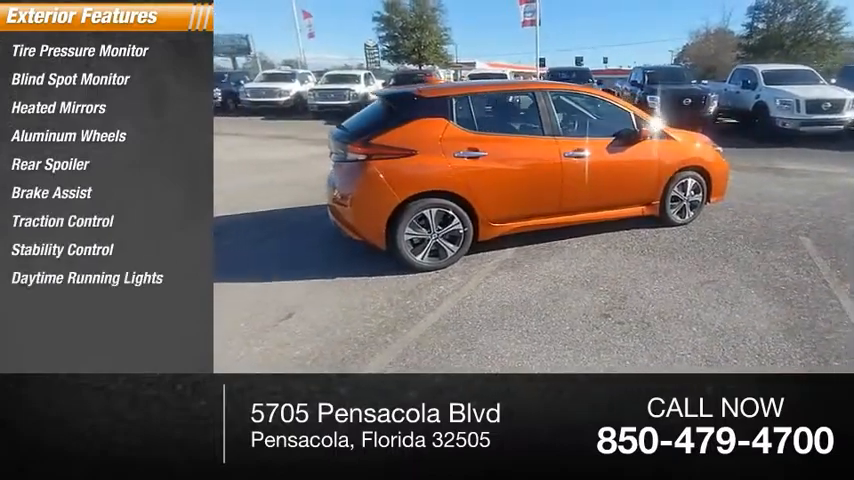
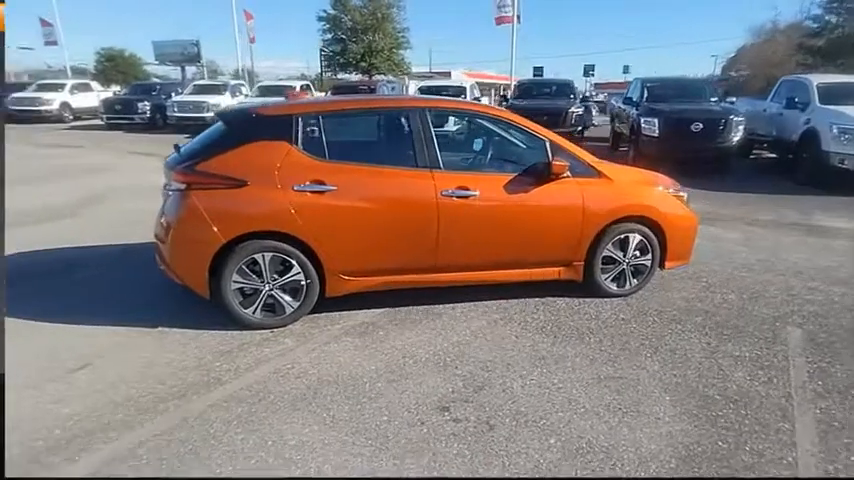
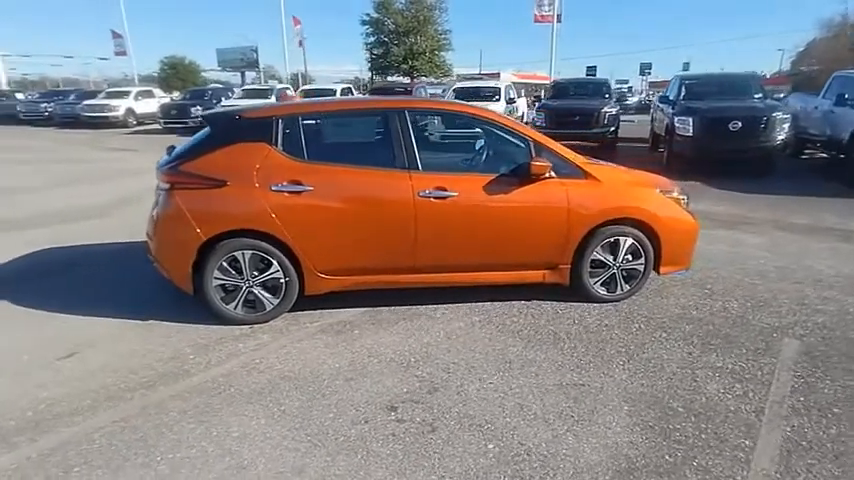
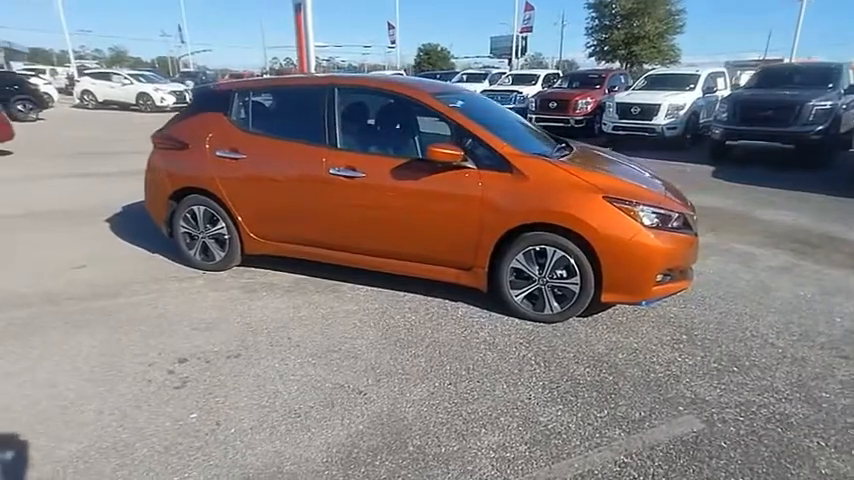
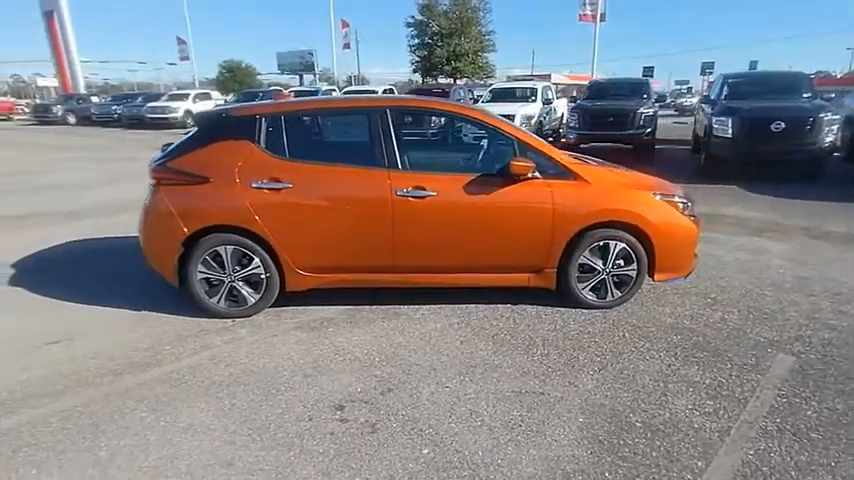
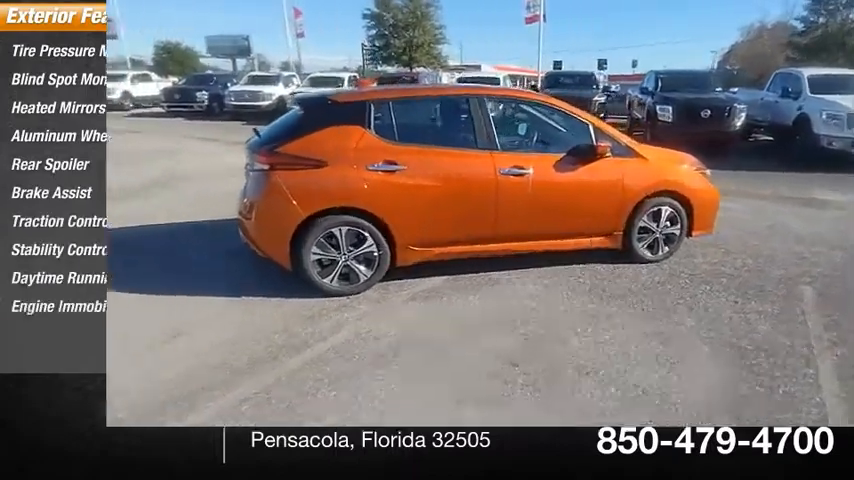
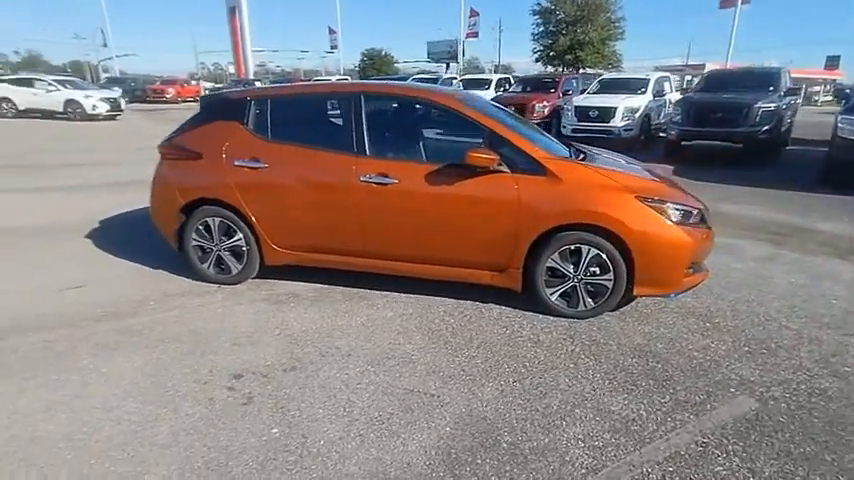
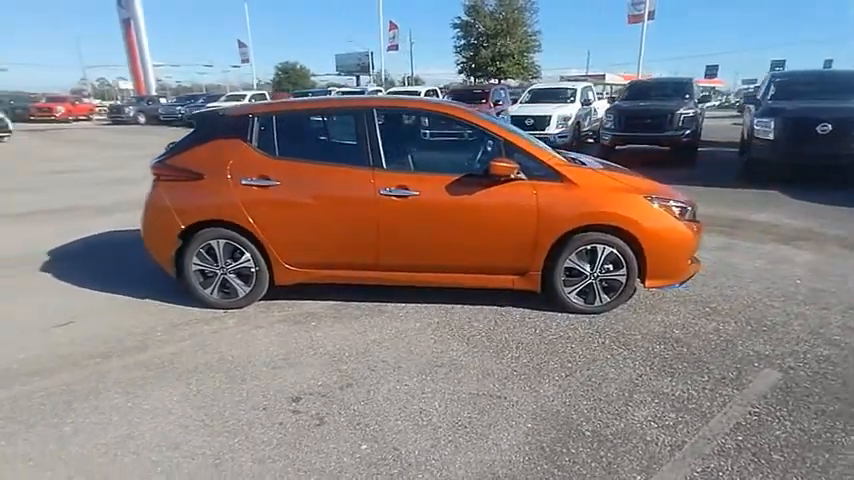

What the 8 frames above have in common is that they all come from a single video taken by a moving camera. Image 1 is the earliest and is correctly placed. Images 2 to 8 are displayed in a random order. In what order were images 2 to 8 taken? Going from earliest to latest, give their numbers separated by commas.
6, 2, 3, 5, 8, 7, 4
